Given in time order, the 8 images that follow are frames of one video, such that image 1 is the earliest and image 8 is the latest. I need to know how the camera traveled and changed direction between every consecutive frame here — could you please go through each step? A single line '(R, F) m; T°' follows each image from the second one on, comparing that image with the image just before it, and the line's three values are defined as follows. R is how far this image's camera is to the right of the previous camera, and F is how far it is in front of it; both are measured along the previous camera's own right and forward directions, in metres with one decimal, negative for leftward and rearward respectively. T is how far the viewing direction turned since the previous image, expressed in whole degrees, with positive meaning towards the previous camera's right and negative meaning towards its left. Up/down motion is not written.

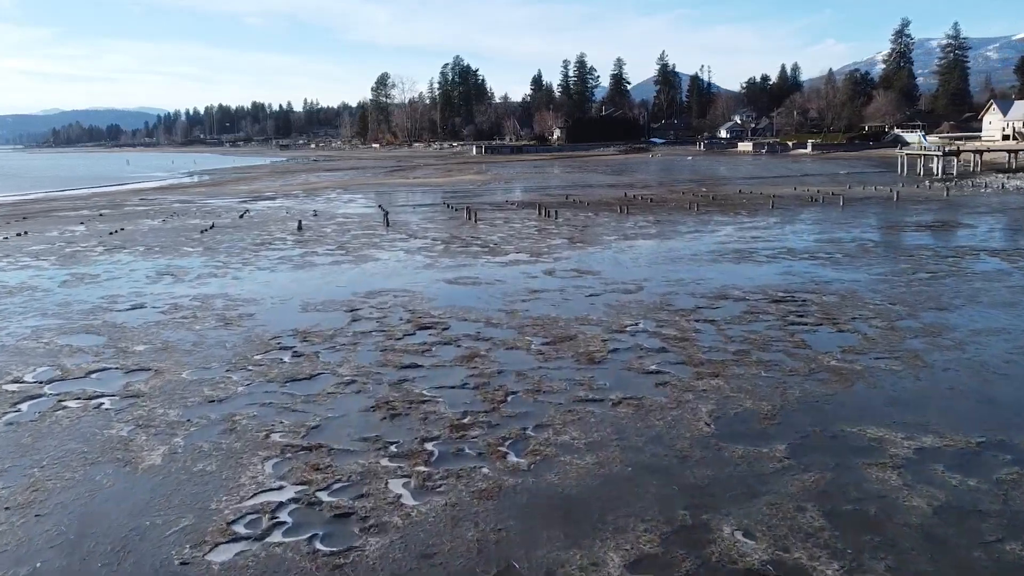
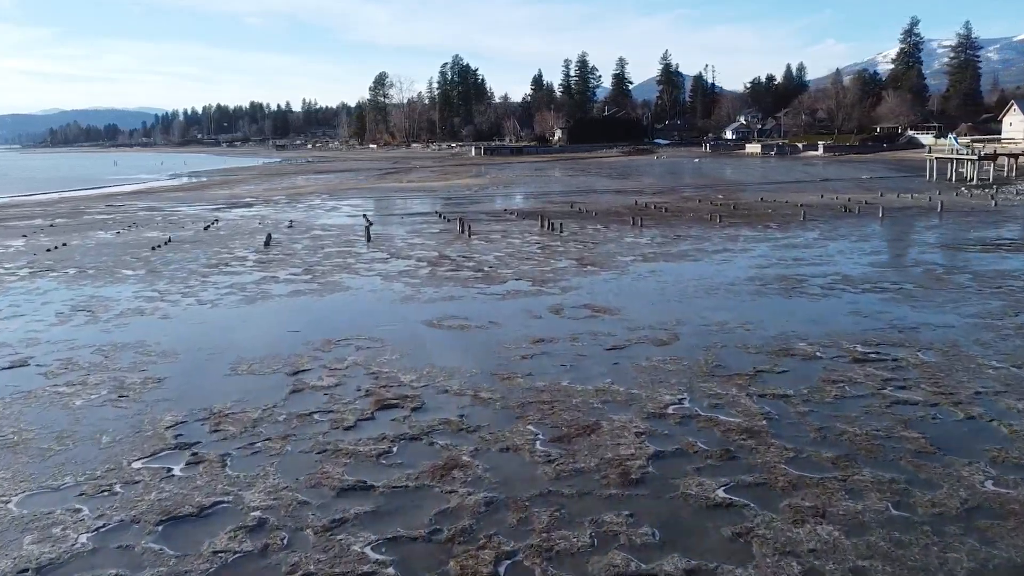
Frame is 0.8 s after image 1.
(0.0, +3.4) m; 0°
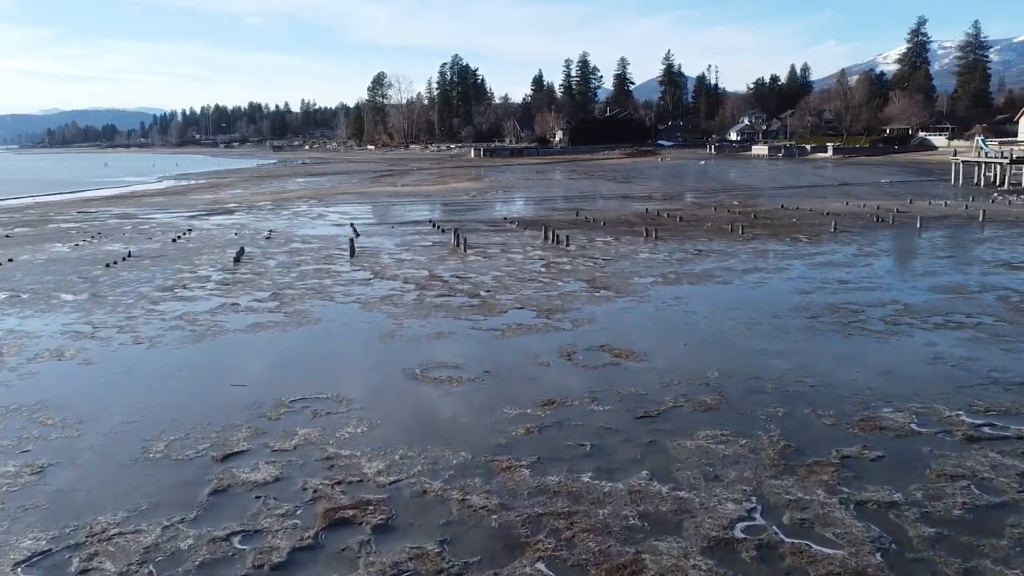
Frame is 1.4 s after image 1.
(0.0, +2.6) m; 0°
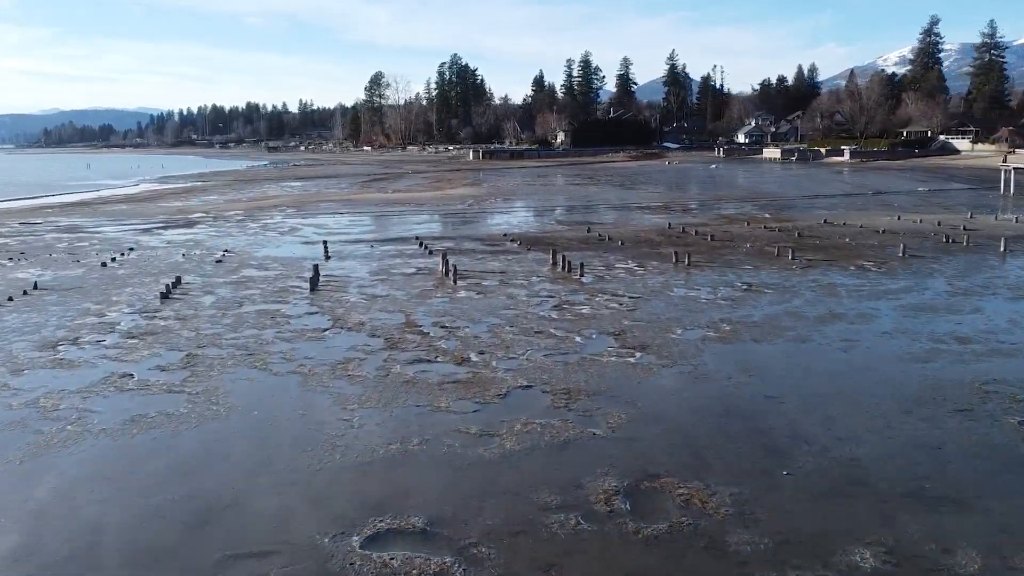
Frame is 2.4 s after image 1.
(0.0, +4.4) m; 0°
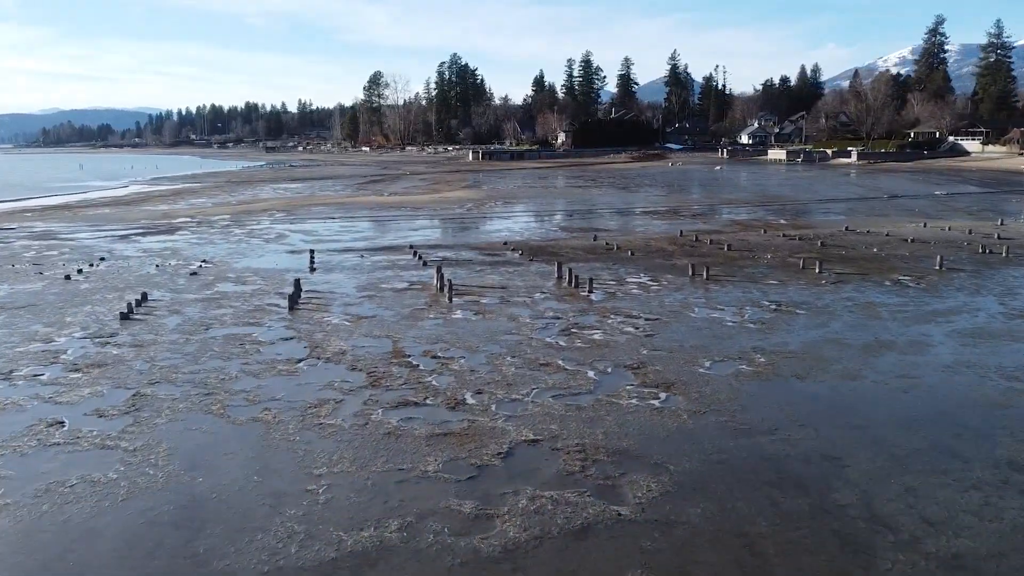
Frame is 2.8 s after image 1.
(0.0, +1.8) m; 0°
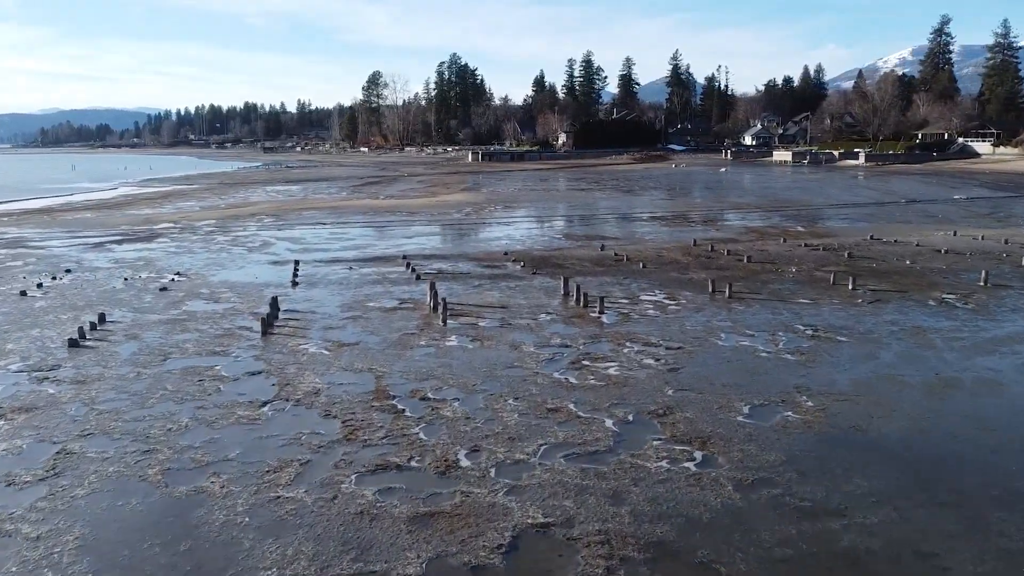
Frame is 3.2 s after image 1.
(0.0, +1.8) m; 0°
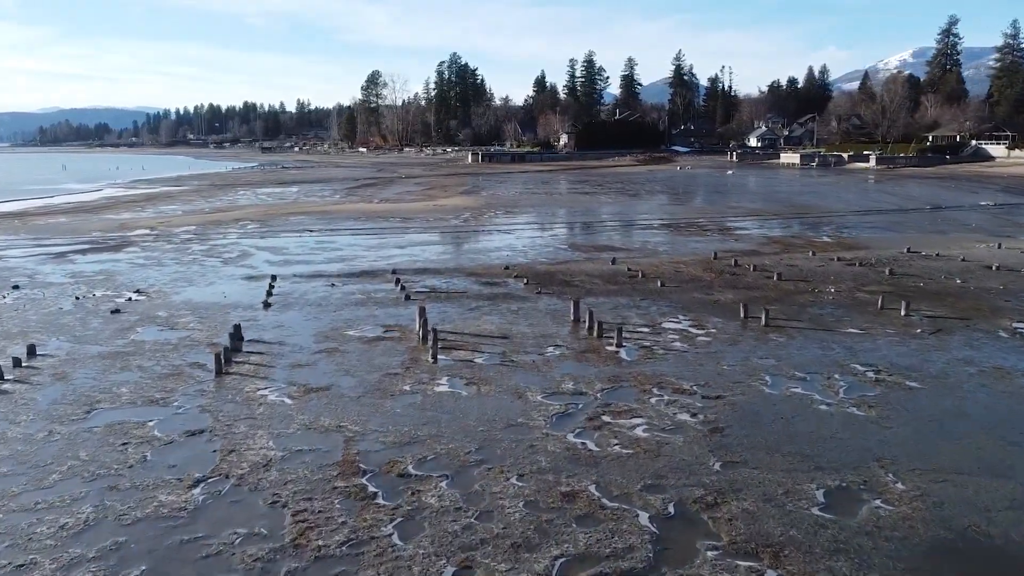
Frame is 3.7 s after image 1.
(0.0, +2.2) m; 0°
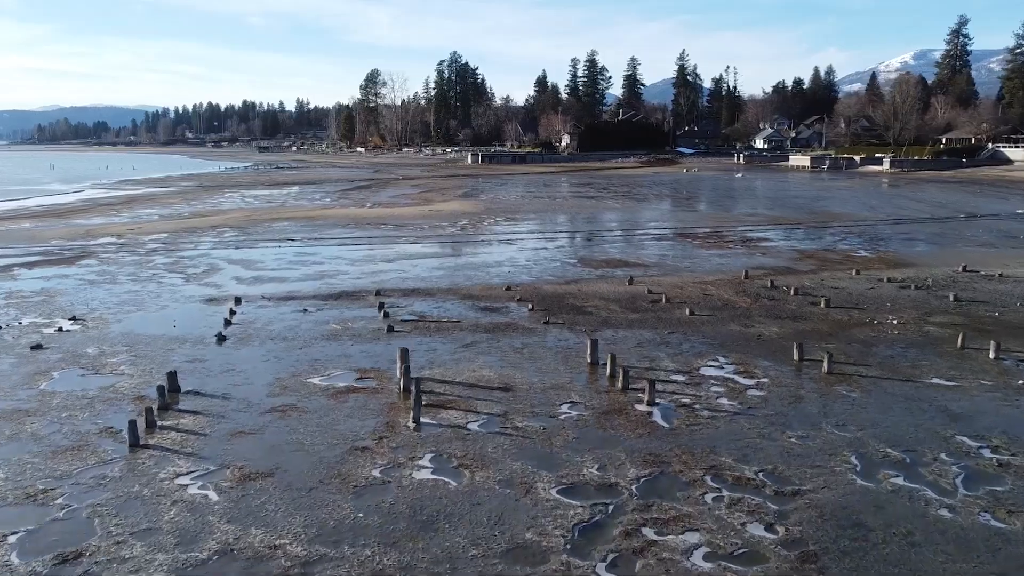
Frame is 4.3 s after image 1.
(-0.1, +2.7) m; 0°
